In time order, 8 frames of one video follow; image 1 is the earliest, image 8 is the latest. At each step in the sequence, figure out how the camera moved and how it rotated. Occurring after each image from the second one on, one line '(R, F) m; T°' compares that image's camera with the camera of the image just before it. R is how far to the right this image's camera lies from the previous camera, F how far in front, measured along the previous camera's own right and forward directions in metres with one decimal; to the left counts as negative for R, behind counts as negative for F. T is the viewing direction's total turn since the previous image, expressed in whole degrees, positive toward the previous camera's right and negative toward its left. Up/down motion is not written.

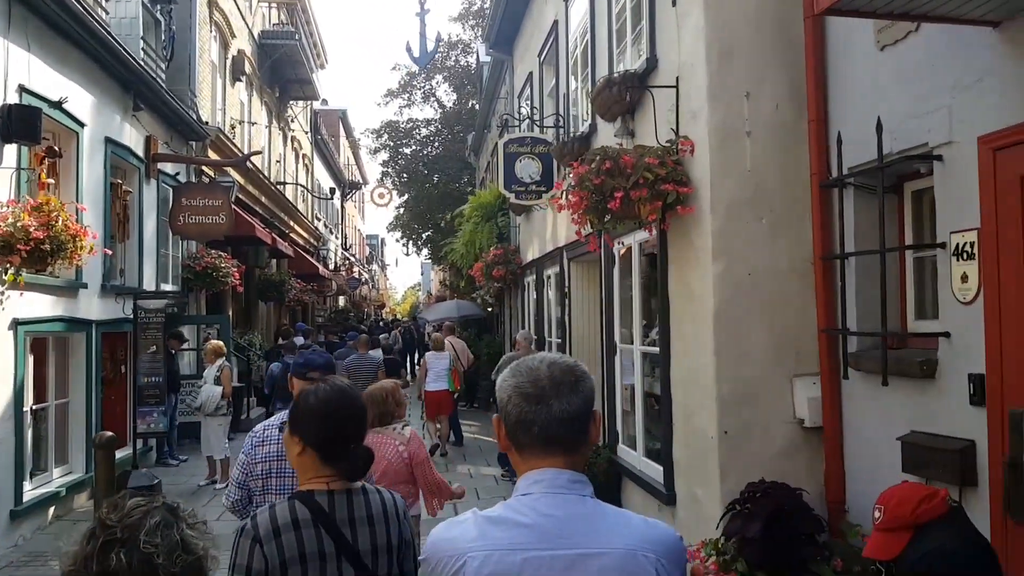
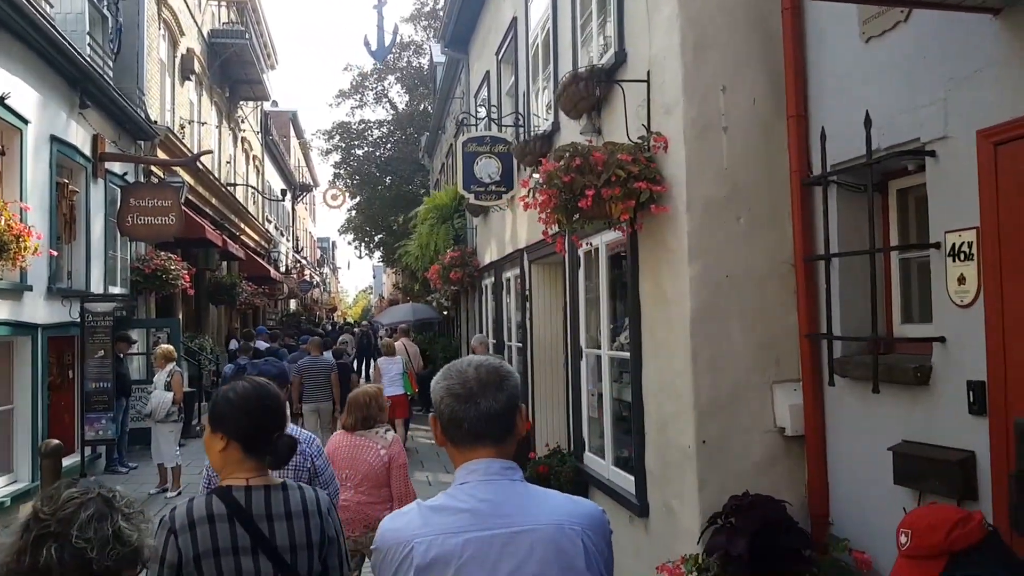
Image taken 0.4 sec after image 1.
(-0.1, +0.3) m; +3°
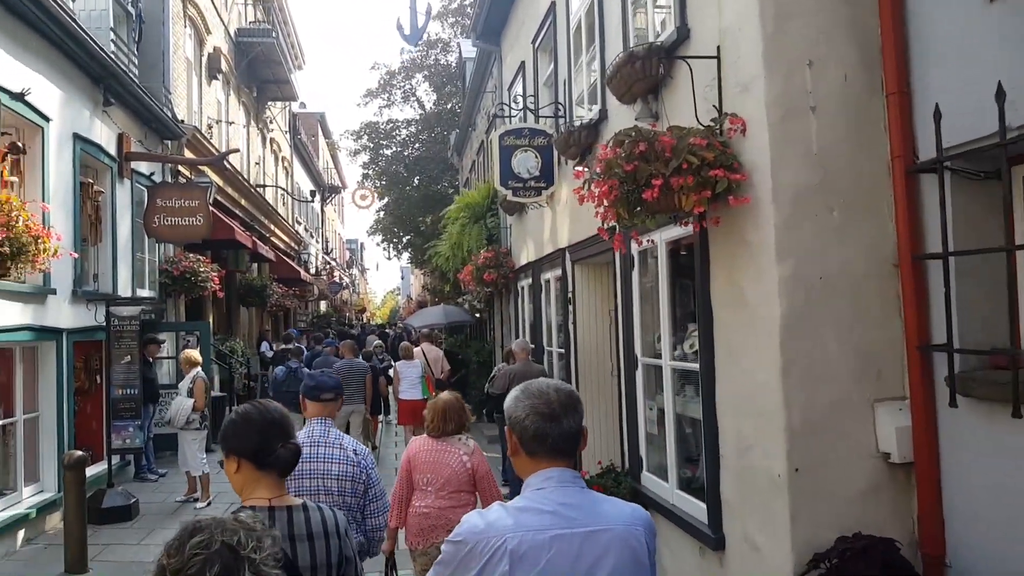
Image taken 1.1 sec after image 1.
(-0.1, +0.5) m; -2°
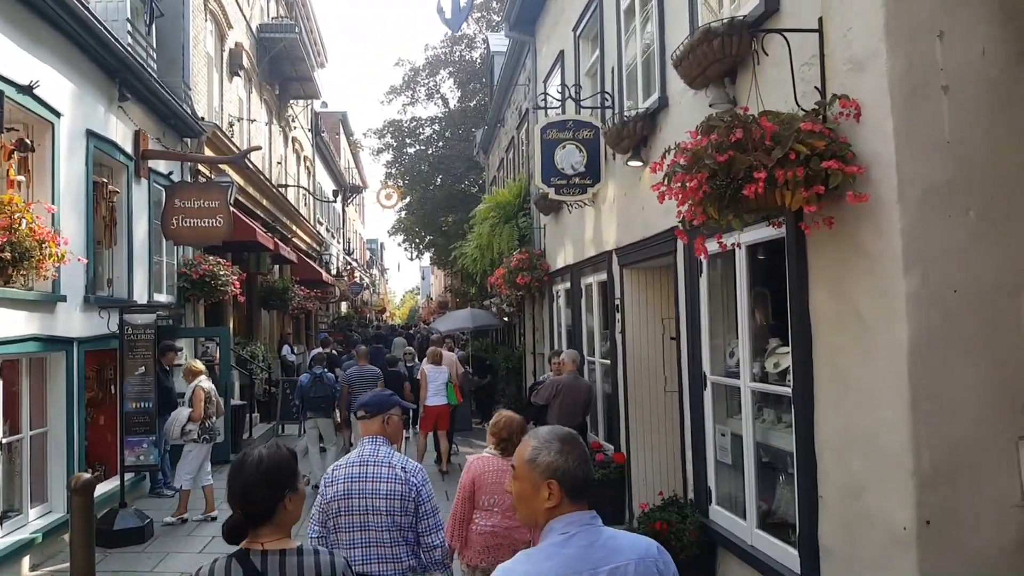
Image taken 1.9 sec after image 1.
(-0.2, +0.6) m; -1°
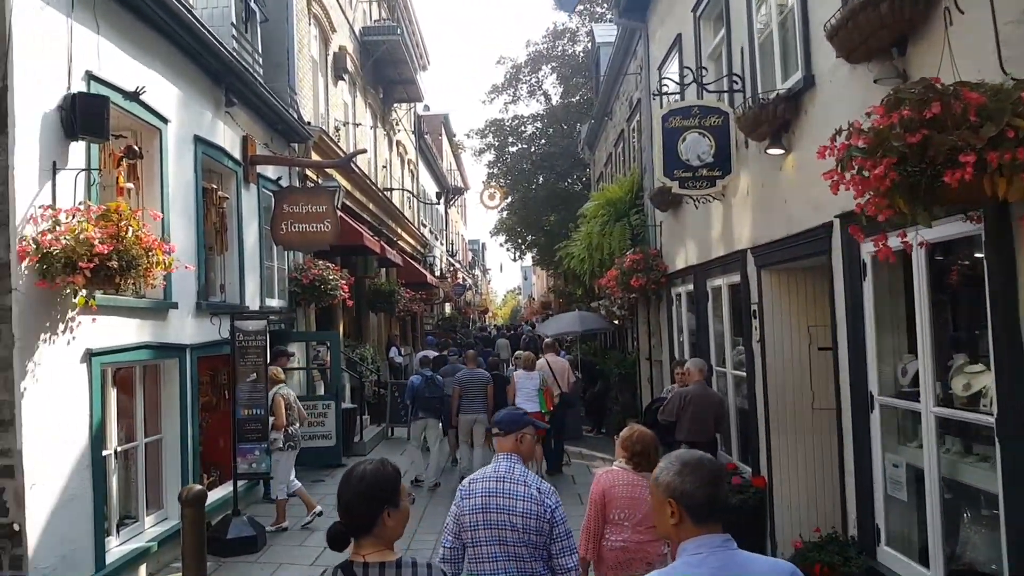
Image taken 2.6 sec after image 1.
(-0.1, +0.5) m; -7°
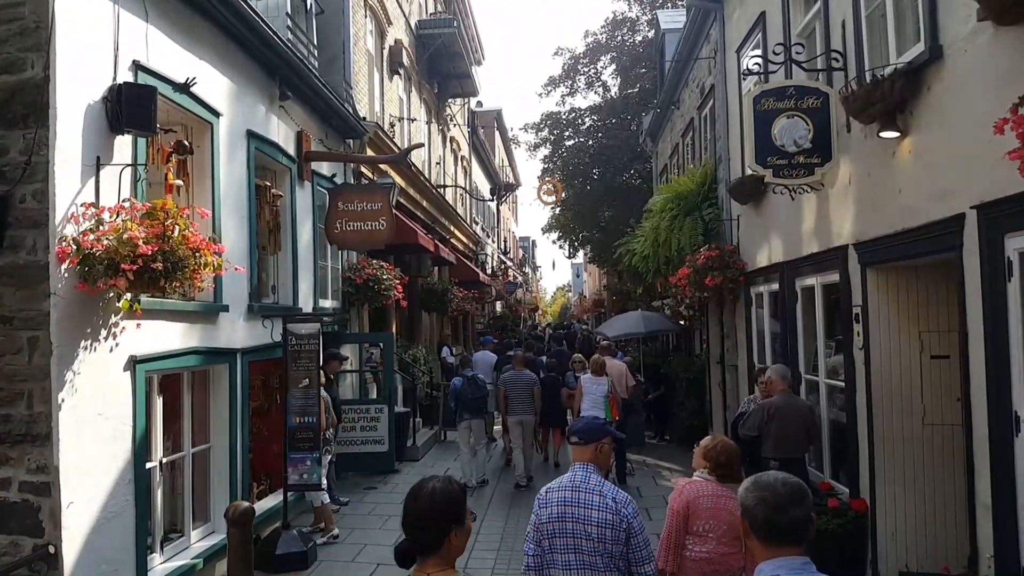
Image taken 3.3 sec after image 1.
(-0.2, +0.5) m; -3°
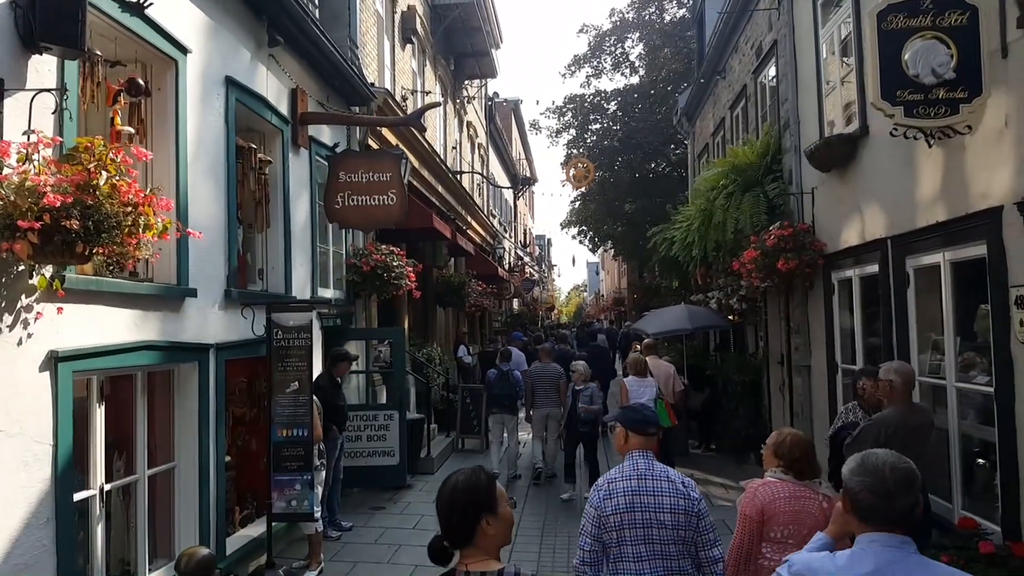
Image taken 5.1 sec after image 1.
(-0.2, +1.4) m; -1°
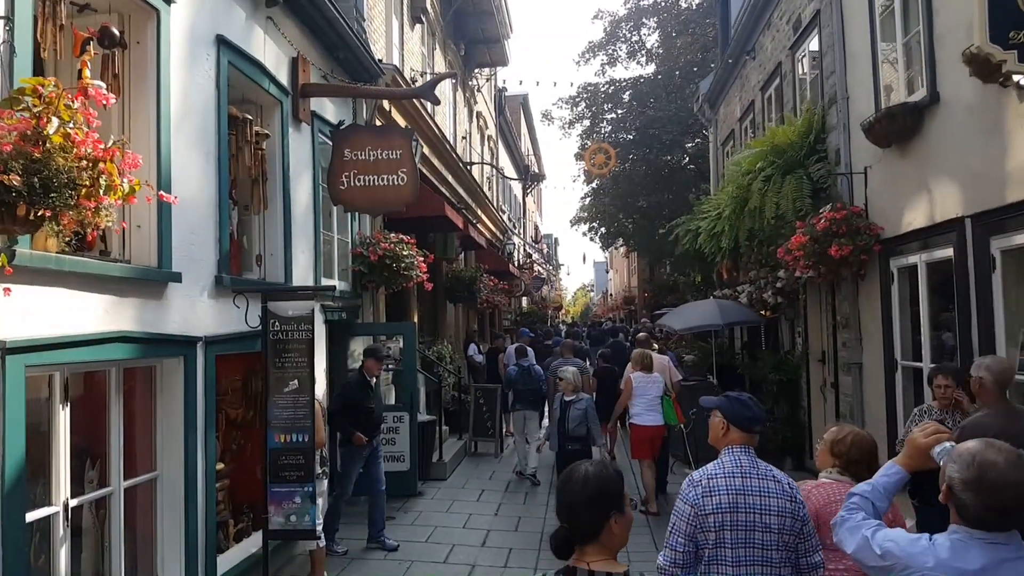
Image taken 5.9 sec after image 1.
(-0.2, +0.7) m; 0°
